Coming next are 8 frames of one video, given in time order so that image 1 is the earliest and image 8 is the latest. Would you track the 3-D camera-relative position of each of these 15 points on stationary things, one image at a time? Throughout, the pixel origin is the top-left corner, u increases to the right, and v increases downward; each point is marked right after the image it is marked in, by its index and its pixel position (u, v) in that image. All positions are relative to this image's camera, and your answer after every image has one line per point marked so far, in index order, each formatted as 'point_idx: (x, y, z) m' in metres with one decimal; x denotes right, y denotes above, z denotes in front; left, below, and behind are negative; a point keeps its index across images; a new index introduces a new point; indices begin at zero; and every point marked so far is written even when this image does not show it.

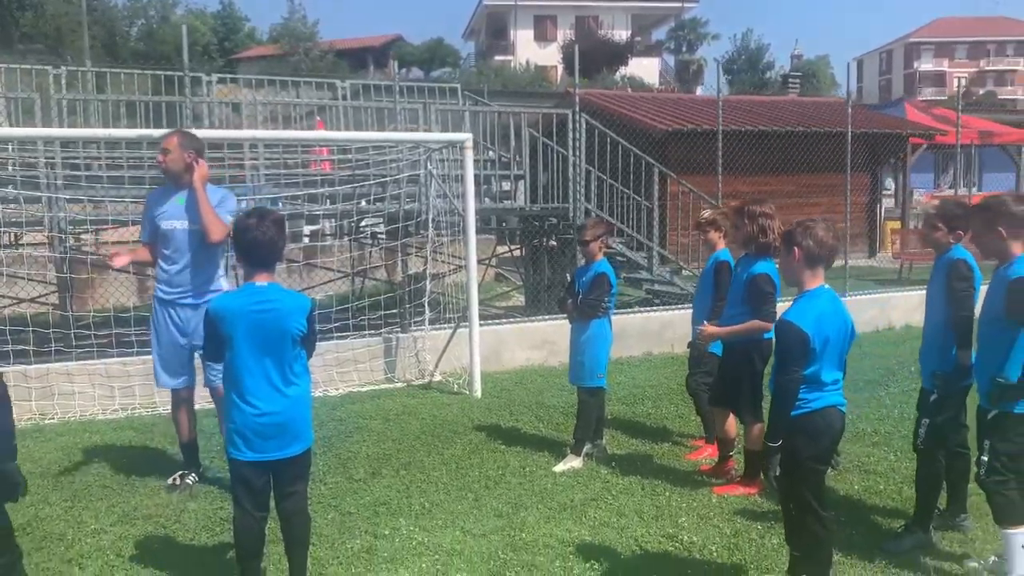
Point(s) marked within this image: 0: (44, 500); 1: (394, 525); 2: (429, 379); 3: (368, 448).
0: (-2.5, -1.2, +4.9) m
1: (-0.6, -1.2, +4.4) m
2: (-0.7, -0.8, +8.1) m
3: (-0.9, -1.1, +5.9) m
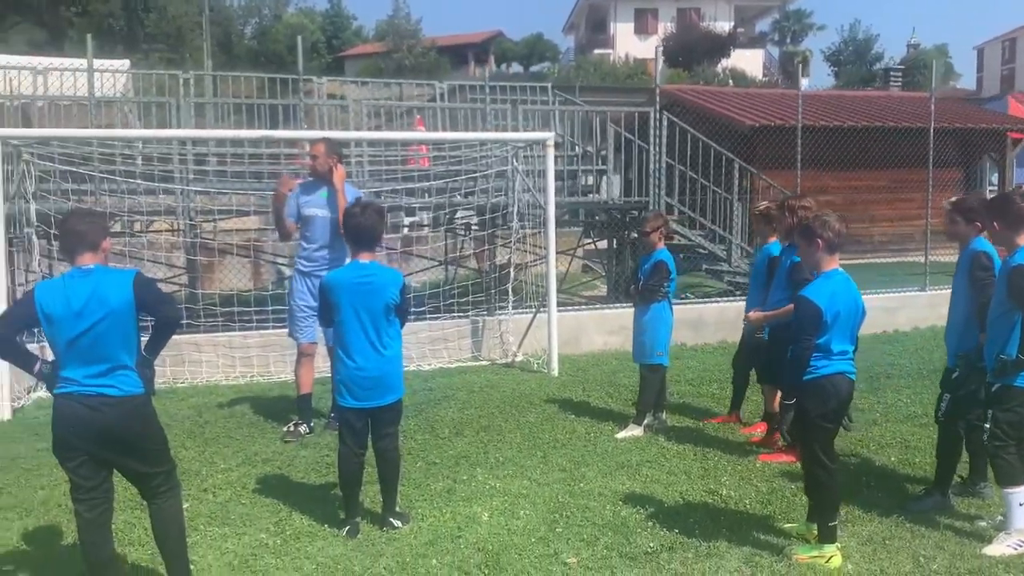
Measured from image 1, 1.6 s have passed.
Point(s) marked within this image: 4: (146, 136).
0: (-2.1, -1.0, +5.8) m
1: (-0.2, -1.1, +5.1) m
2: (0.0, -0.7, +8.8) m
3: (-0.4, -0.9, +6.6) m
4: (-3.1, +1.3, +7.6) m
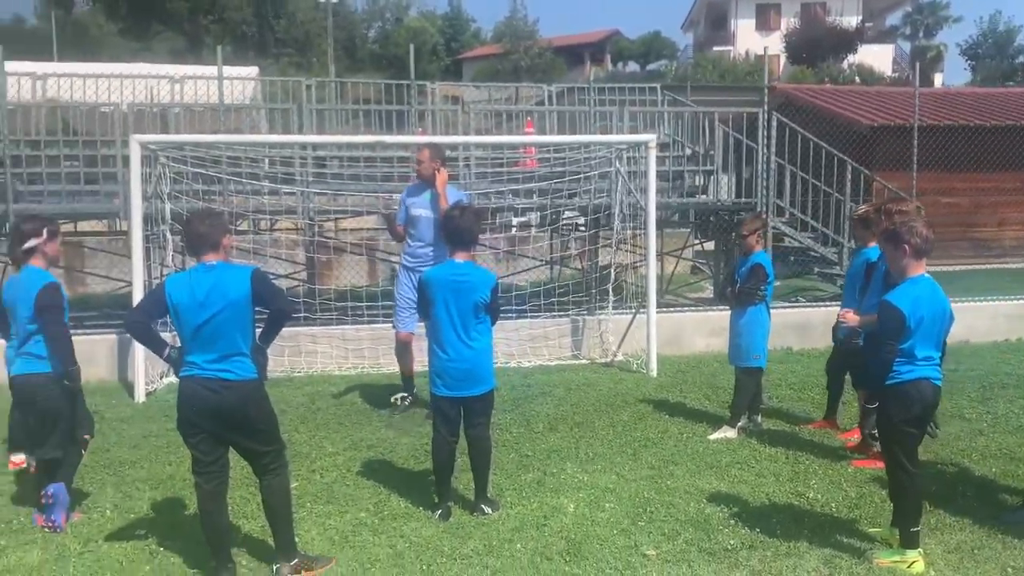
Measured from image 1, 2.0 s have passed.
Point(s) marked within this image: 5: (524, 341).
0: (-1.5, -1.0, +6.2) m
1: (+0.3, -1.1, +5.3) m
2: (+1.0, -0.7, +8.9) m
3: (+0.3, -0.9, +6.8) m
4: (-2.2, +1.3, +8.1) m
5: (+0.1, -0.5, +9.0) m
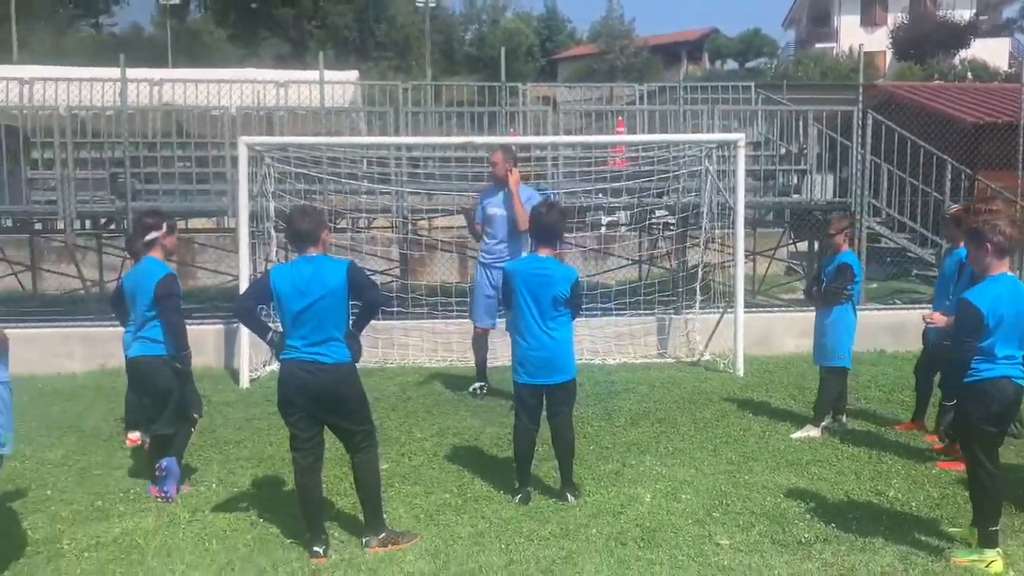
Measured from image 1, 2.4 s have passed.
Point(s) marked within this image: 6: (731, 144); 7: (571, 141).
0: (-0.9, -0.9, +6.5) m
1: (+0.8, -1.0, +5.4) m
2: (+1.9, -0.7, +8.9) m
3: (+0.9, -0.9, +6.9) m
4: (-1.4, +1.4, +8.5) m
5: (+1.0, -0.5, +9.1) m
6: (+2.0, +1.4, +8.4) m
7: (+0.6, +1.5, +9.0) m
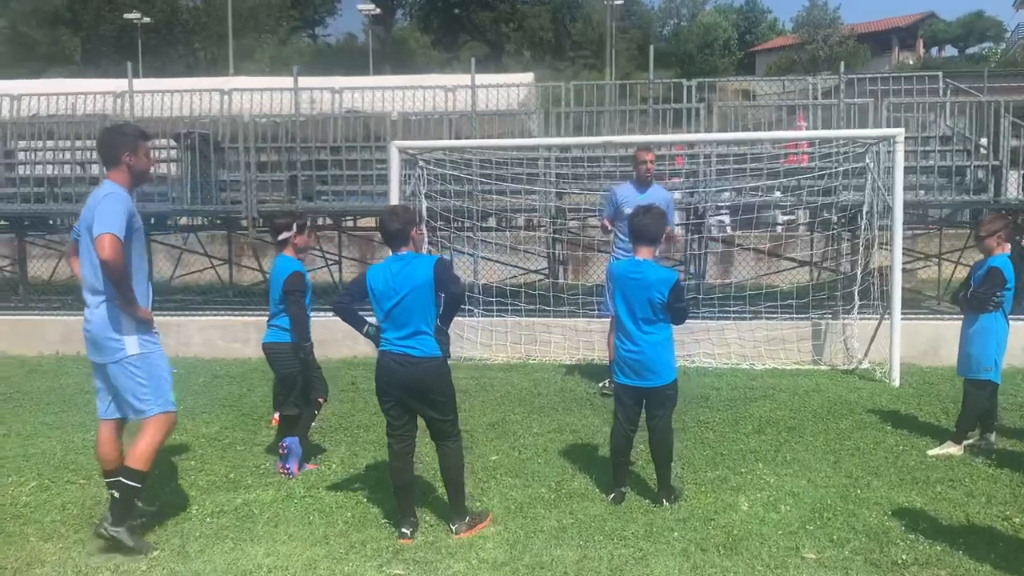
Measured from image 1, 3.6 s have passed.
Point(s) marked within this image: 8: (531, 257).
0: (0.0, -0.9, +6.7) m
1: (+1.4, -1.0, +5.3) m
2: (+3.2, -0.7, +8.5) m
3: (+1.9, -0.9, +6.7) m
4: (0.0, +1.4, +8.7) m
5: (+2.4, -0.5, +8.8) m
6: (+3.3, +1.3, +7.9) m
7: (+2.0, +1.5, +8.8) m
8: (+0.2, +0.4, +10.1) m
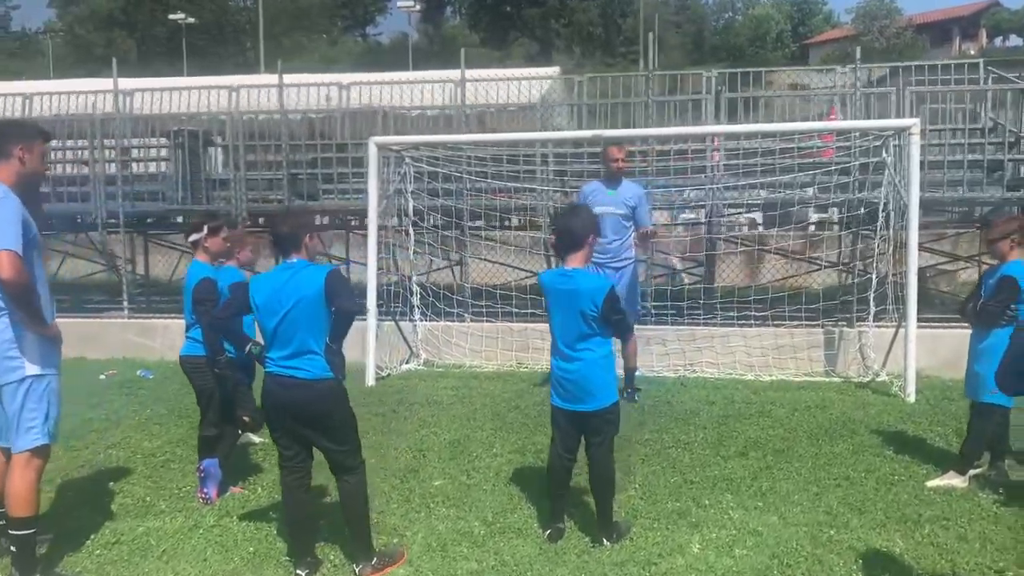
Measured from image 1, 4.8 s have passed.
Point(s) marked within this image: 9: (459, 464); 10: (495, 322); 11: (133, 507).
0: (-0.2, -1.0, +6.2) m
1: (+1.1, -1.1, +4.7) m
2: (+3.1, -0.8, +7.8) m
3: (+1.6, -1.0, +6.1) m
4: (-0.1, +1.4, +8.2) m
5: (+2.3, -0.6, +8.2) m
6: (+3.2, +1.3, +7.2) m
7: (+1.9, +1.4, +8.2) m
8: (+0.2, +0.3, +9.6) m
9: (-0.3, -1.1, +5.3) m
10: (-0.2, -0.3, +8.6) m
11: (-2.0, -1.1, +4.7) m
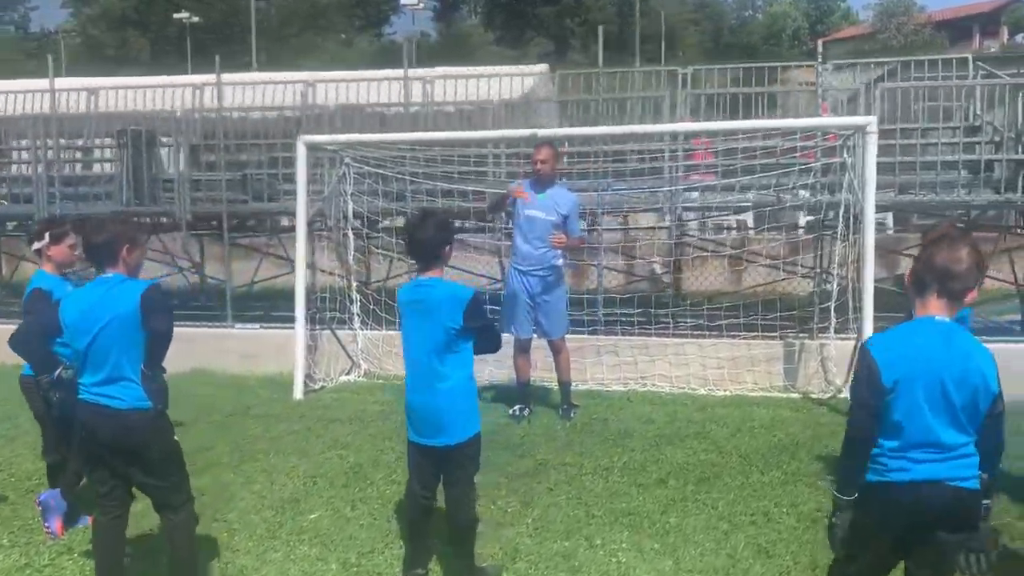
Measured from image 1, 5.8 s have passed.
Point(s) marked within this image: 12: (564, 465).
0: (-0.8, -1.0, +5.8) m
1: (+0.5, -1.2, +4.2) m
2: (+2.6, -0.8, +7.3) m
3: (+1.1, -1.0, +5.6) m
4: (-0.6, +1.3, +7.8) m
5: (+1.8, -0.6, +7.7) m
6: (+2.7, +1.2, +6.7) m
7: (+1.4, +1.3, +7.7) m
8: (-0.3, +0.3, +9.2) m
9: (-0.9, -1.1, +4.9) m
10: (-0.7, -0.4, +8.2) m
11: (-2.6, -1.2, +4.3) m
12: (+0.3, -1.1, +5.5) m
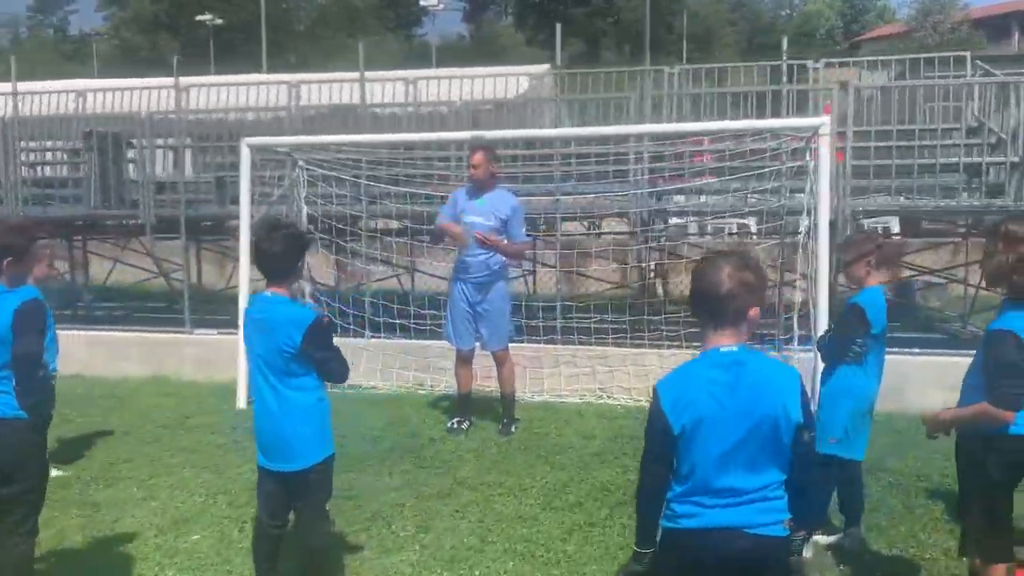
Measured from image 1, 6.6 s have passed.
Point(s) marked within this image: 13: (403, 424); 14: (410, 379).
0: (-1.3, -1.1, +5.6) m
1: (0.0, -1.2, +4.0) m
2: (+2.1, -0.9, +6.9) m
3: (+0.6, -1.1, +5.3) m
4: (-1.0, +1.3, +7.6) m
5: (+1.4, -0.7, +7.4) m
6: (+2.2, +1.1, +6.4) m
7: (+1.0, +1.3, +7.4) m
8: (-0.6, +0.2, +8.9) m
9: (-1.4, -1.2, +4.7) m
10: (-1.1, -0.5, +8.0) m
11: (-3.1, -1.2, +4.1) m
12: (-0.2, -1.1, +5.2) m
13: (-0.8, -1.0, +6.5) m
14: (-0.9, -0.8, +7.7) m
